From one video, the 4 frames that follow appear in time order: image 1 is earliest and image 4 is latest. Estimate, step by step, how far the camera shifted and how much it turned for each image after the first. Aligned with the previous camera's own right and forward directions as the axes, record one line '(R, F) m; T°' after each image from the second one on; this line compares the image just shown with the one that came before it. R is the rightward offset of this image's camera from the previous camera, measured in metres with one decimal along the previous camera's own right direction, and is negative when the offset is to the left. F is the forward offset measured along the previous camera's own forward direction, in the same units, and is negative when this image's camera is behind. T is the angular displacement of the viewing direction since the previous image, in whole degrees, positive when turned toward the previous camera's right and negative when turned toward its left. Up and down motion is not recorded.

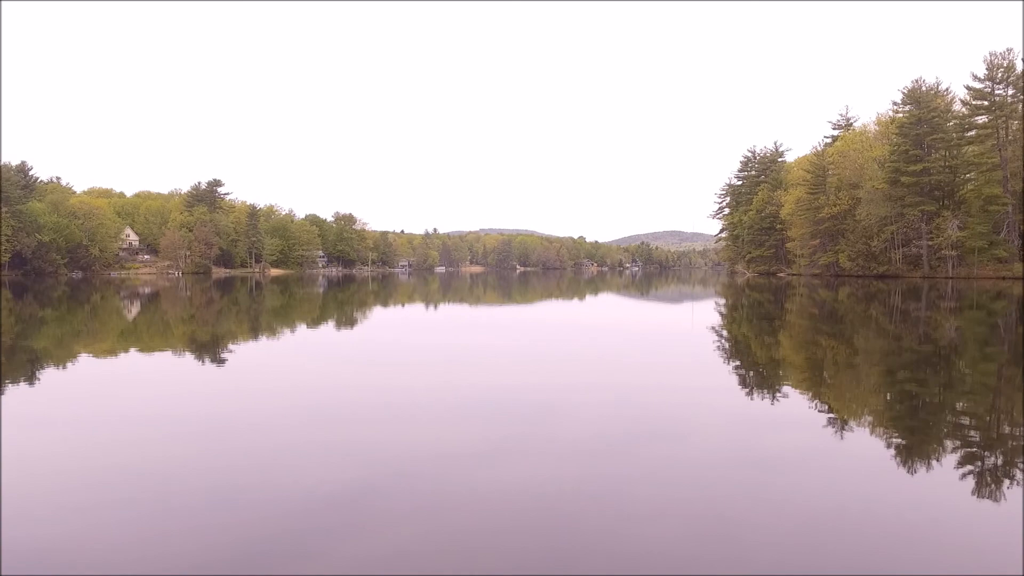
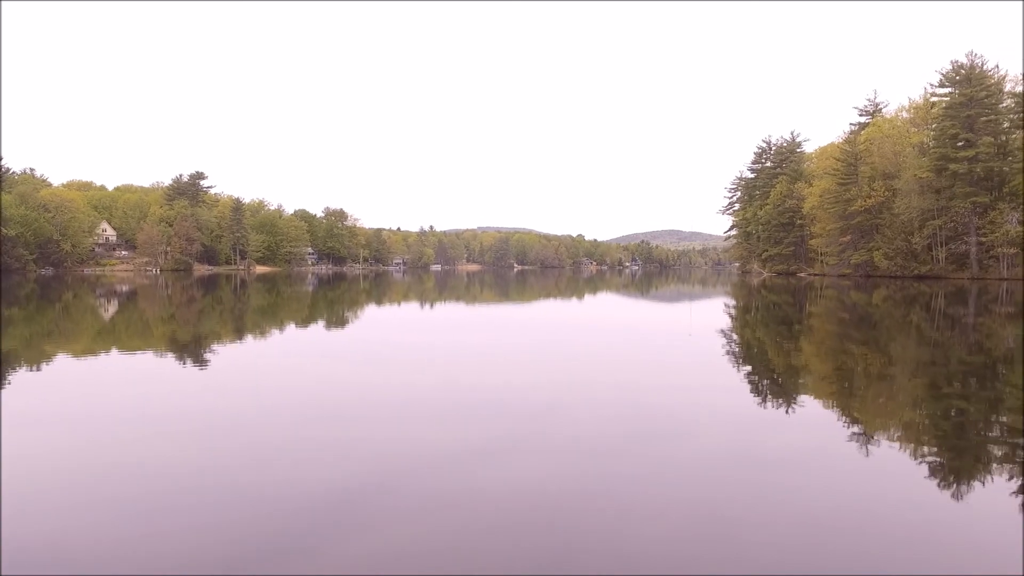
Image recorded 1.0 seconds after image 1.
(0.0, +0.6) m; 0°
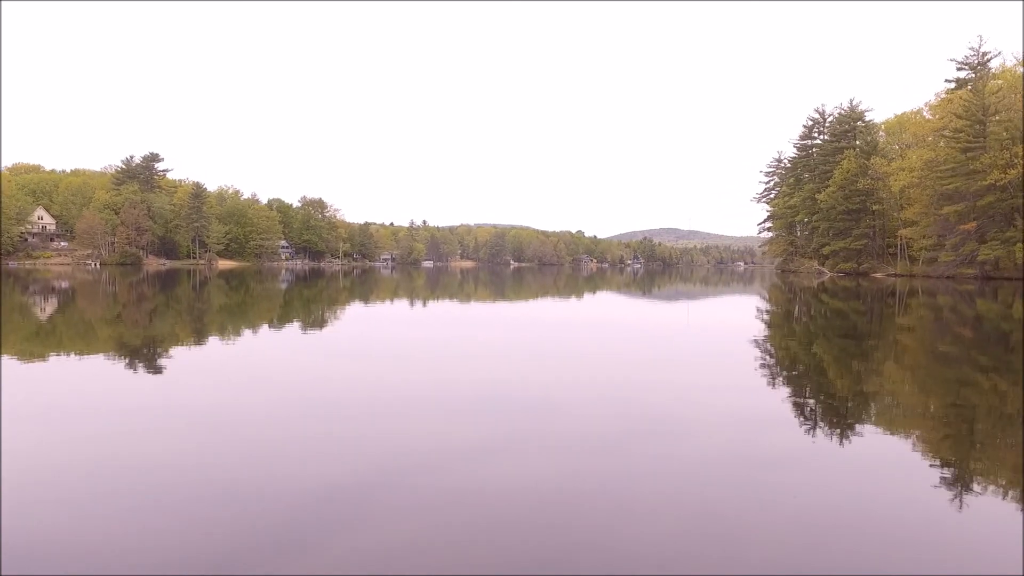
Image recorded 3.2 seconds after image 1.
(0.0, +1.6) m; 0°
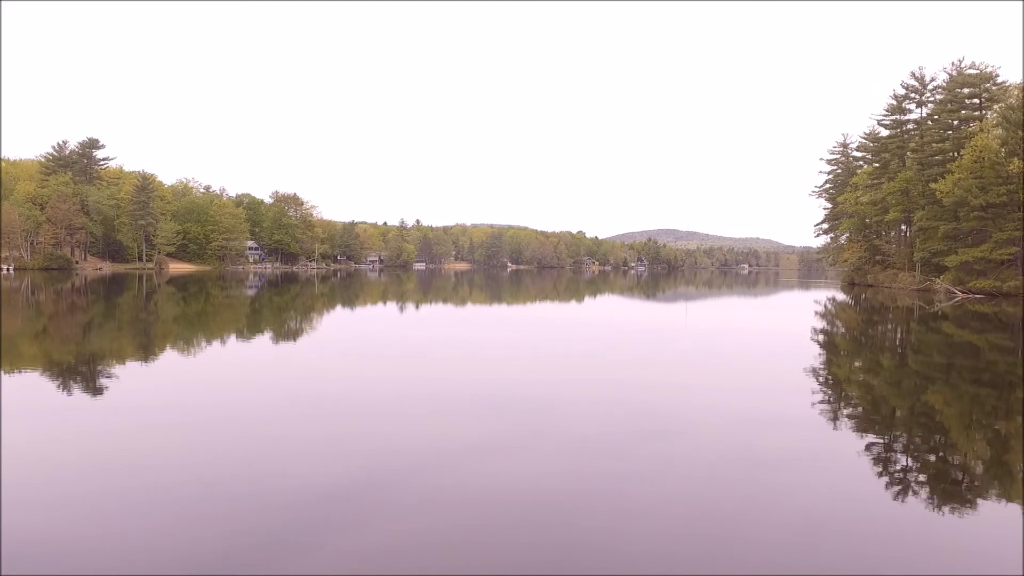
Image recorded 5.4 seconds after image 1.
(0.0, +1.7) m; 0°
